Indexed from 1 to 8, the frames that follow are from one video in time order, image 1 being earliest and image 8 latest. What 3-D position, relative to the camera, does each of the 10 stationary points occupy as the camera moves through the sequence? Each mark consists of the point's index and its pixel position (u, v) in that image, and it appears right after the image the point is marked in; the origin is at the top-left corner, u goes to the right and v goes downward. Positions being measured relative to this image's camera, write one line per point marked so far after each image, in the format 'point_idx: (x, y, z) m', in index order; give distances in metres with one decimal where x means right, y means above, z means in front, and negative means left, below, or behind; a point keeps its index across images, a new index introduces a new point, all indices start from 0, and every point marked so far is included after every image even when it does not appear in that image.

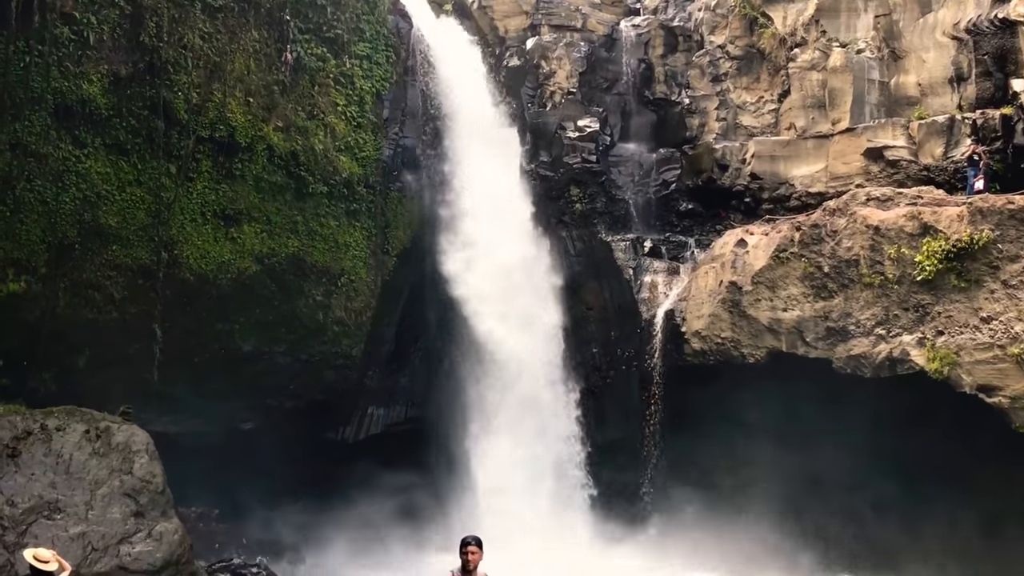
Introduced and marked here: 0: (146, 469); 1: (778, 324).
0: (-5.9, -2.9, +15.8) m
1: (+4.7, -0.7, +17.4) m
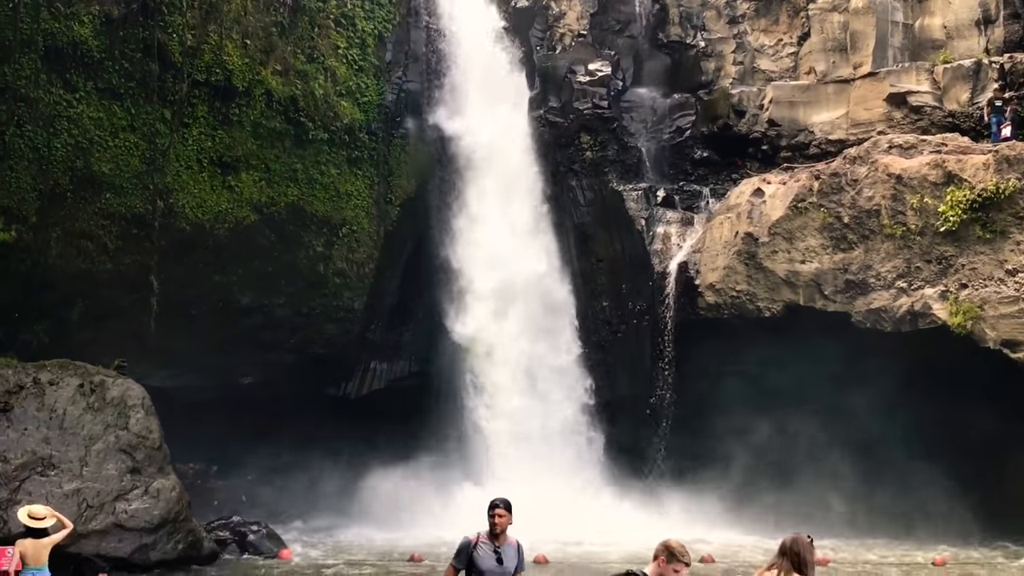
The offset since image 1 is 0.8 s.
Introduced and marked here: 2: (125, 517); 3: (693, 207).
0: (-5.8, -2.1, +15.3) m
1: (+4.9, +0.2, +16.8) m
2: (-5.6, -3.3, +14.2) m
3: (+3.7, +1.7, +19.6) m
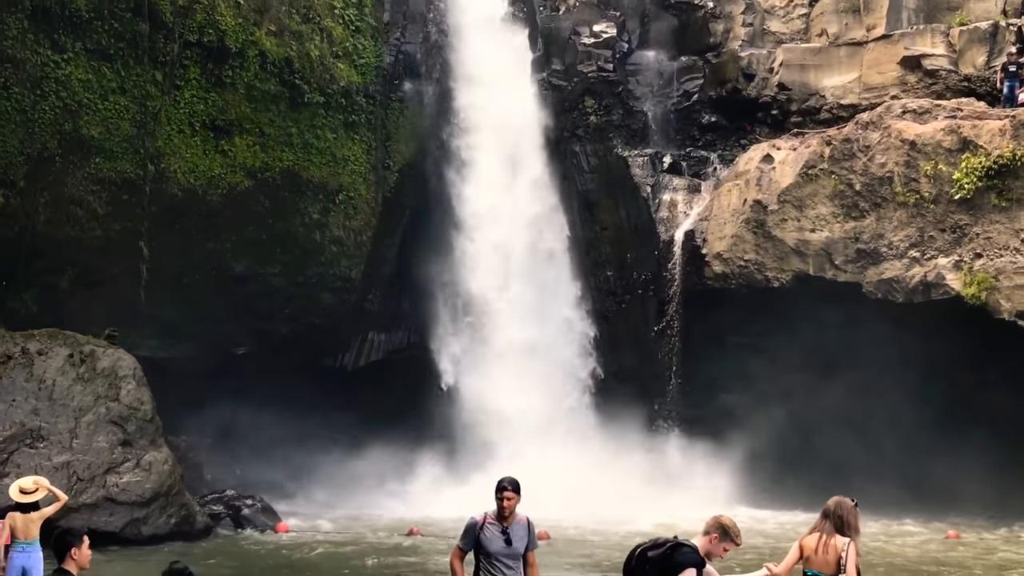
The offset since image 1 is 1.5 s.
0: (-5.8, -1.6, +14.9) m
1: (+4.9, +0.7, +16.3) m
2: (-5.6, -2.9, +13.8) m
3: (+3.7, +2.3, +19.0) m
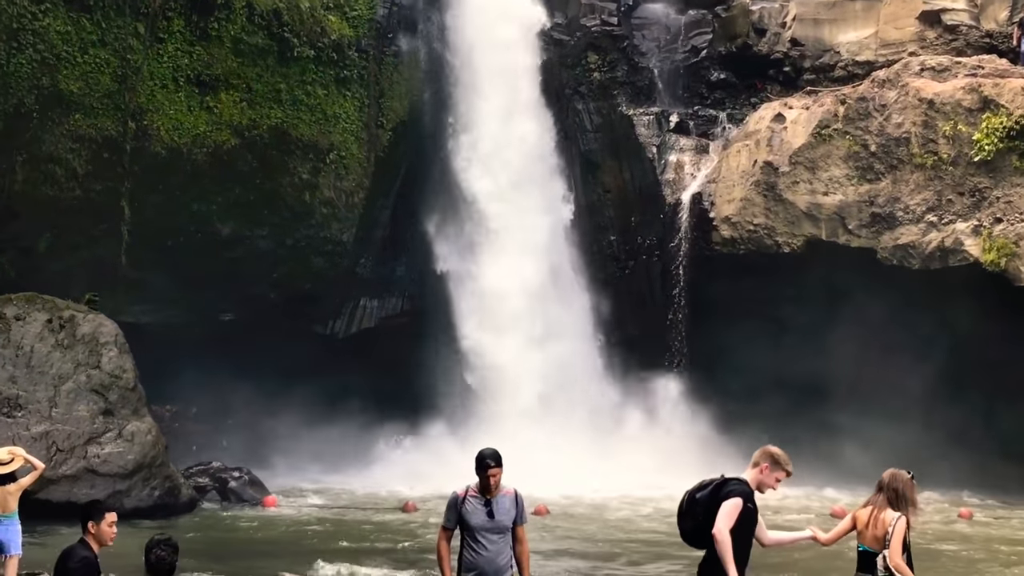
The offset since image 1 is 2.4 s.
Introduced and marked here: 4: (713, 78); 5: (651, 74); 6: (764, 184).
0: (-5.8, -1.1, +14.3) m
1: (+4.9, +1.3, +15.5) m
2: (-5.6, -2.4, +13.2) m
3: (+3.7, +2.9, +18.3) m
4: (+4.0, +4.1, +19.2) m
5: (+2.7, +4.2, +19.1) m
6: (+4.1, +1.7, +15.9) m
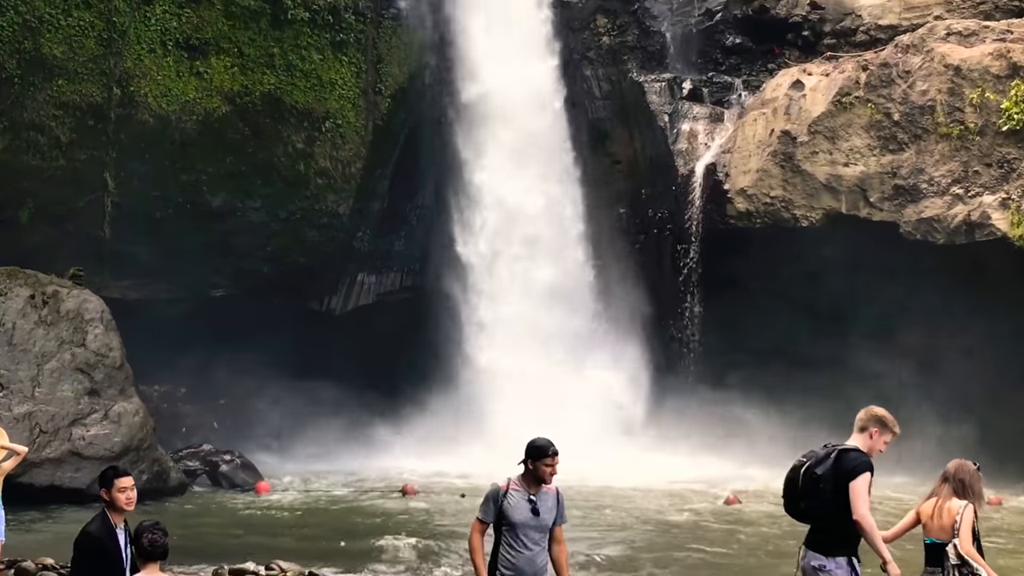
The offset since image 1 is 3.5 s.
0: (-5.7, -0.7, +13.6) m
1: (+5.0, +1.6, +14.8) m
2: (-5.6, -2.0, +12.6) m
3: (+3.8, +3.3, +17.5) m
4: (+4.1, +4.6, +18.4) m
5: (+2.8, +4.7, +18.3) m
6: (+4.2, +2.1, +15.2) m
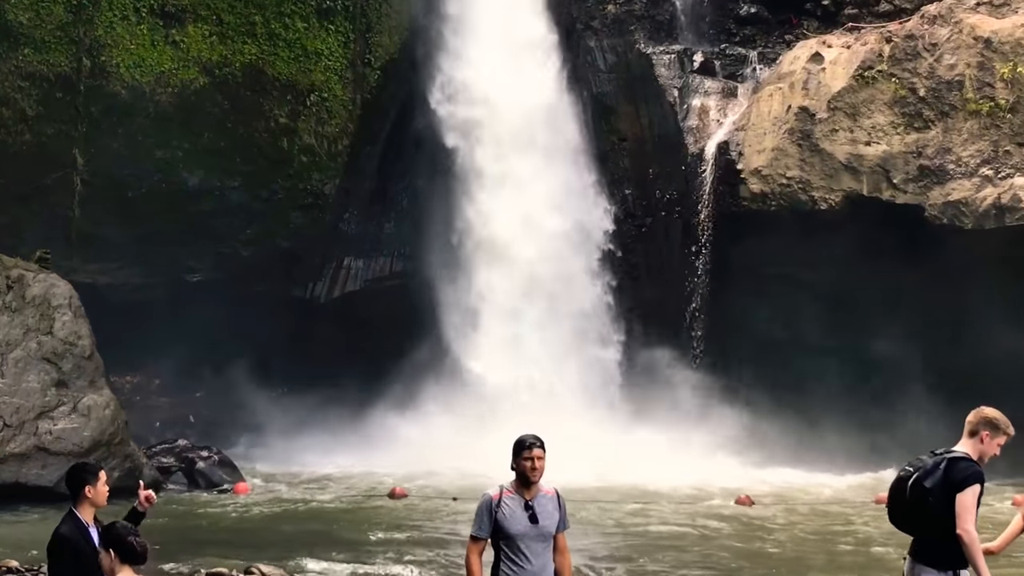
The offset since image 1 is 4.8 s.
0: (-5.8, -0.5, +12.6) m
1: (+4.9, +1.8, +13.8) m
2: (-5.6, -1.8, +11.6) m
3: (+3.8, +3.6, +16.4) m
4: (+4.1, +4.8, +17.3) m
5: (+2.8, +4.9, +17.3) m
6: (+4.2, +2.3, +14.2) m
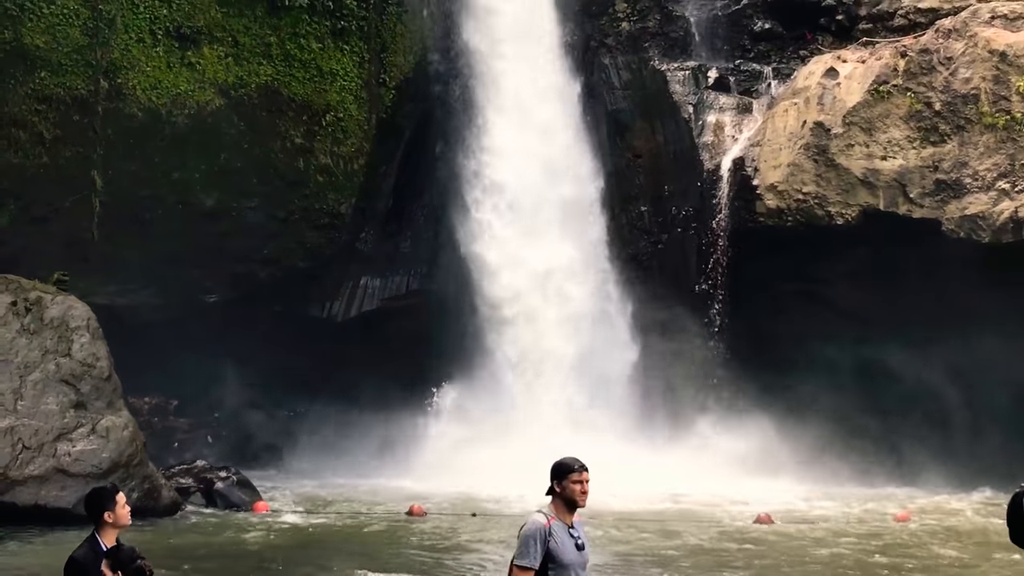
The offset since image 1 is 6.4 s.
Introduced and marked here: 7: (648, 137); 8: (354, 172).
0: (-5.5, -0.8, +12.7) m
1: (+5.1, +1.6, +13.7) m
2: (-5.4, -2.1, +11.6) m
3: (+4.0, +3.3, +16.4) m
4: (+4.3, +4.6, +17.3) m
5: (+3.0, +4.7, +17.3) m
6: (+4.4, +2.0, +14.1) m
7: (+2.3, +2.5, +16.4) m
8: (-2.5, +1.8, +15.1) m
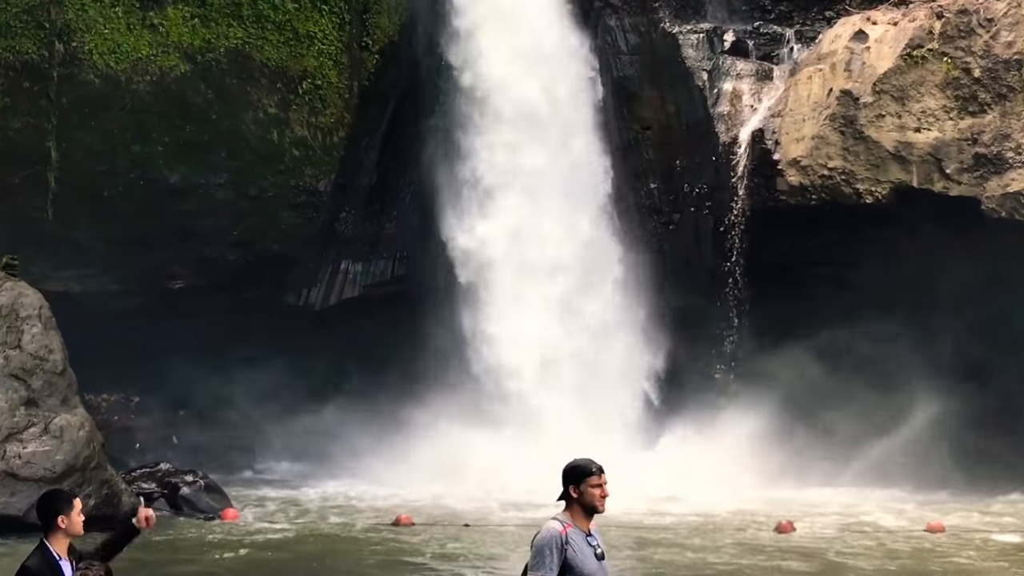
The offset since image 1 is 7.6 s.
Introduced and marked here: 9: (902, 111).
0: (-5.6, -0.6, +11.4) m
1: (+5.1, +1.8, +12.4) m
2: (-5.5, -2.0, +10.4) m
3: (+4.0, +3.6, +15.1) m
4: (+4.2, +4.8, +16.0) m
5: (+3.0, +4.9, +15.9) m
6: (+4.3, +2.2, +12.8) m
7: (+2.2, +2.8, +15.0) m
8: (-2.5, +2.0, +13.8) m
9: (+5.1, +2.3, +12.6) m
